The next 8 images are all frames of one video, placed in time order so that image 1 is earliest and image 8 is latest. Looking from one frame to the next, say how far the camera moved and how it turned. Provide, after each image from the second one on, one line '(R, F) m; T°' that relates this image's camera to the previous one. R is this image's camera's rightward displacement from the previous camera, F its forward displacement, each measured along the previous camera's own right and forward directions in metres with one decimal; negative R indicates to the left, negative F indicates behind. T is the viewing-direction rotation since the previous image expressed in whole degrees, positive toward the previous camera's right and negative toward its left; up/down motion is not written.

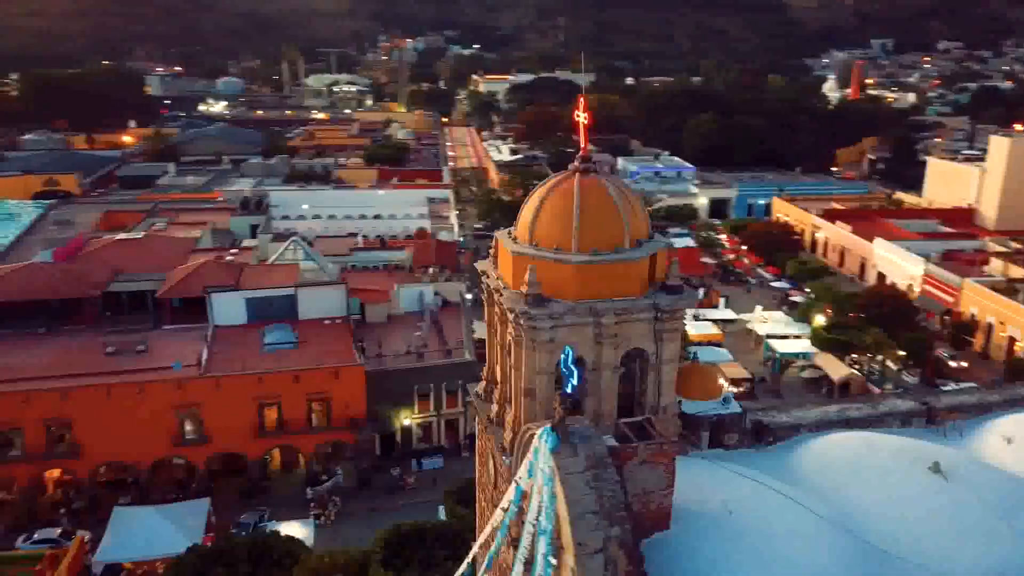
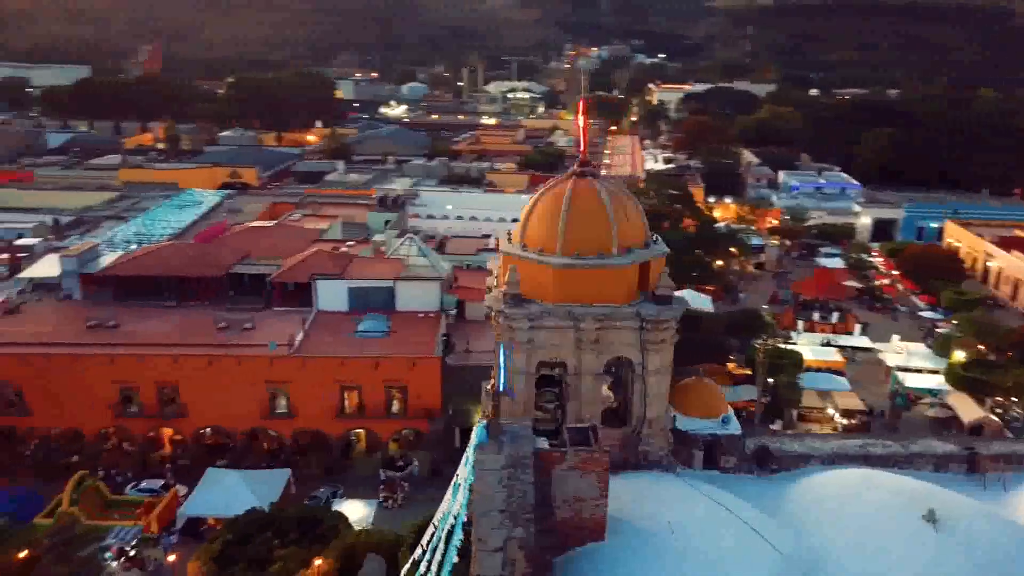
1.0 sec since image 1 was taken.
(+3.4, +0.2) m; -12°
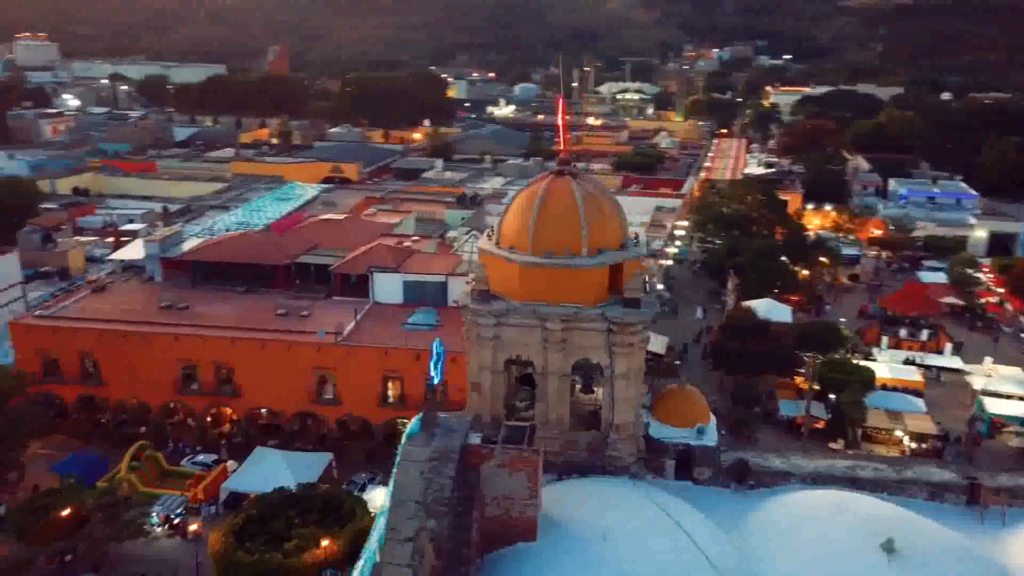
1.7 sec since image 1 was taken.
(+2.5, +0.2) m; -8°
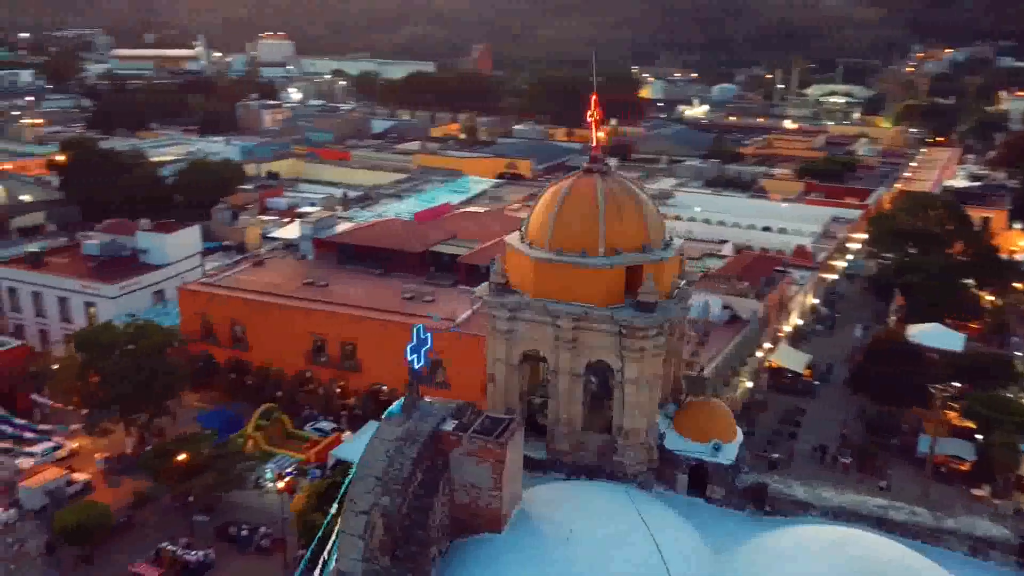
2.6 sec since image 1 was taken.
(+3.1, +0.3) m; -14°
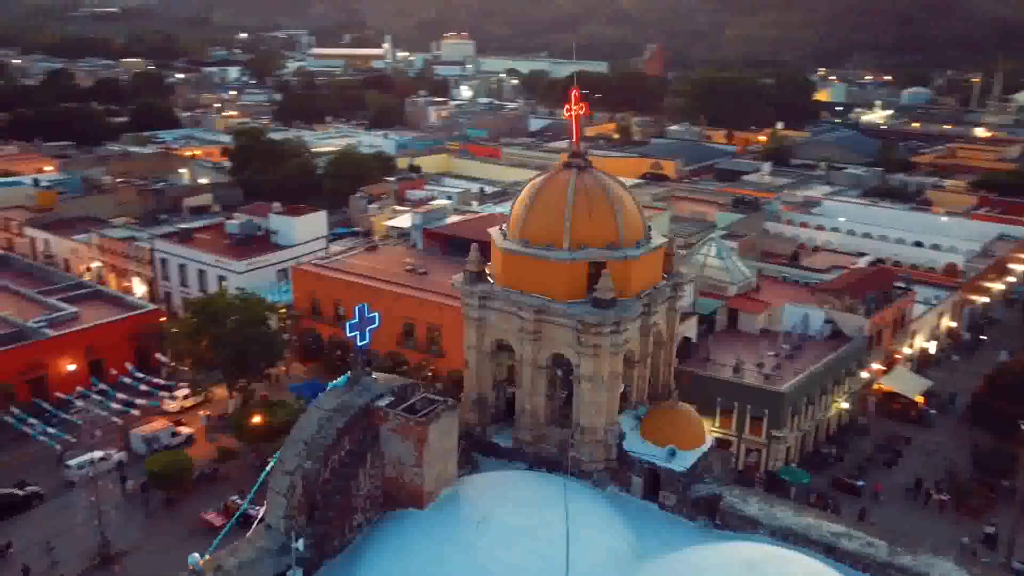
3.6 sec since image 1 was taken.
(+3.5, +0.1) m; -12°
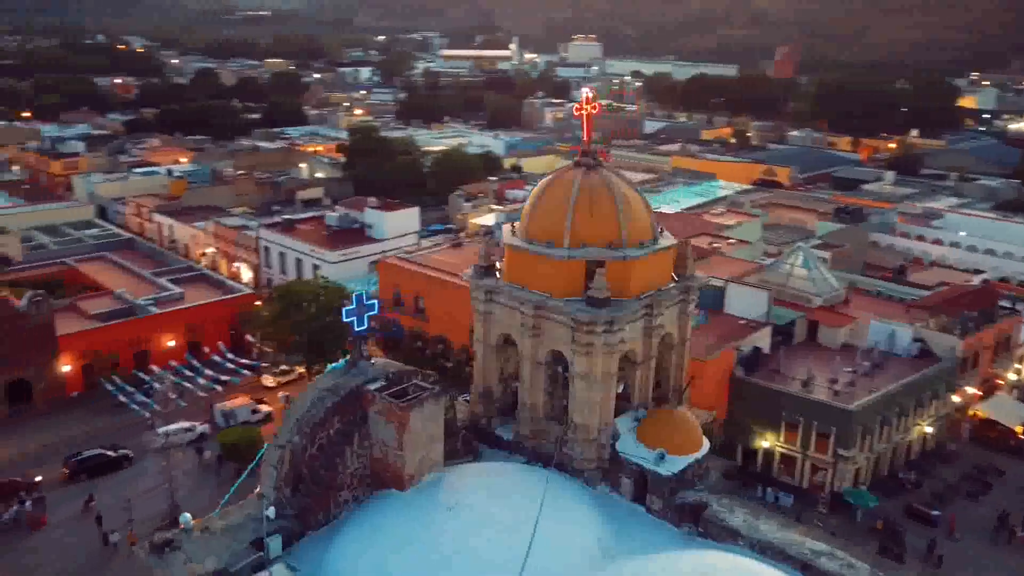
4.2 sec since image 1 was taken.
(+2.1, -0.1) m; -8°
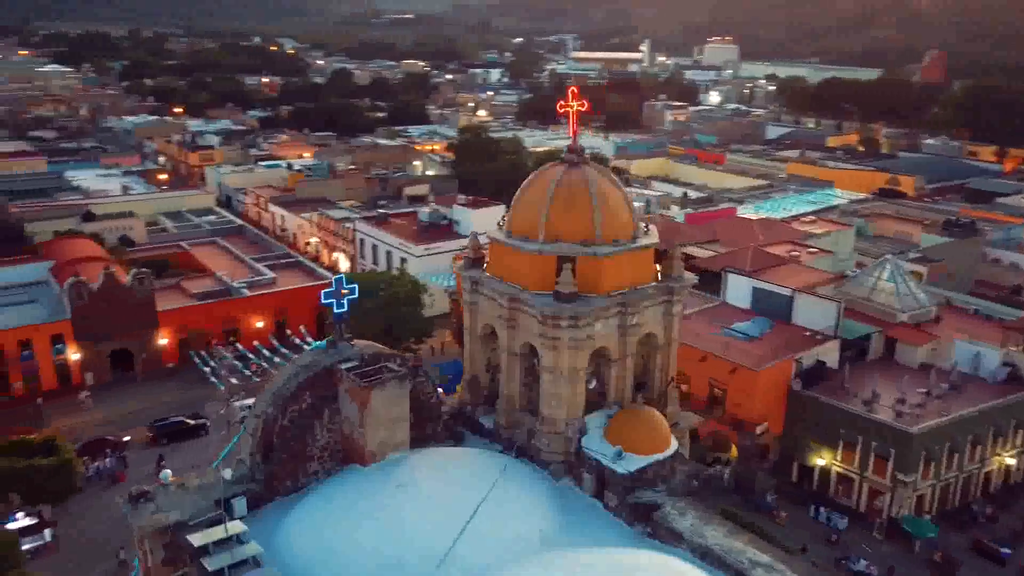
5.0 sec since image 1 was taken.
(+2.7, -0.1) m; -9°
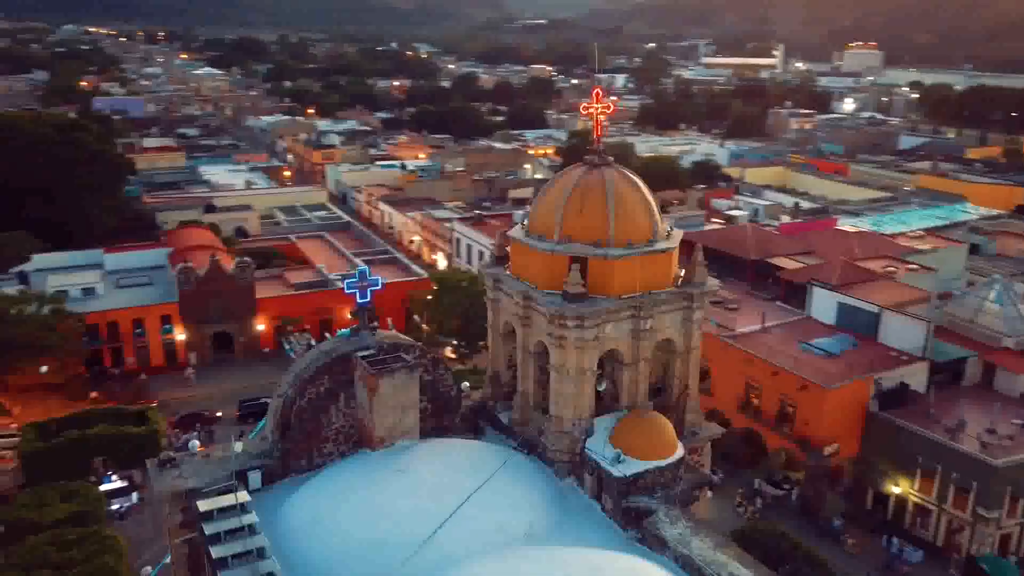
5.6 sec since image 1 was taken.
(+1.9, -0.1) m; -9°
